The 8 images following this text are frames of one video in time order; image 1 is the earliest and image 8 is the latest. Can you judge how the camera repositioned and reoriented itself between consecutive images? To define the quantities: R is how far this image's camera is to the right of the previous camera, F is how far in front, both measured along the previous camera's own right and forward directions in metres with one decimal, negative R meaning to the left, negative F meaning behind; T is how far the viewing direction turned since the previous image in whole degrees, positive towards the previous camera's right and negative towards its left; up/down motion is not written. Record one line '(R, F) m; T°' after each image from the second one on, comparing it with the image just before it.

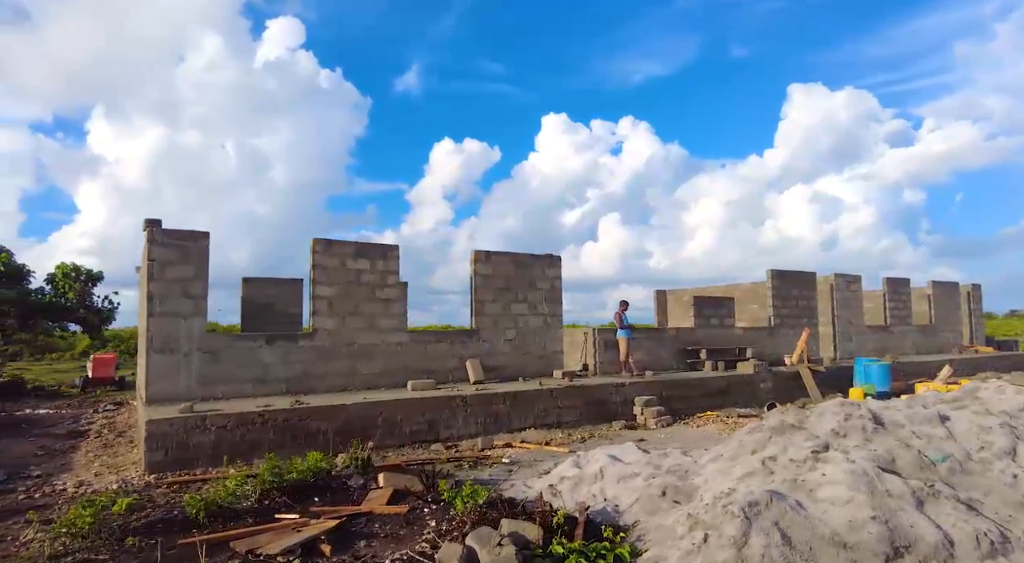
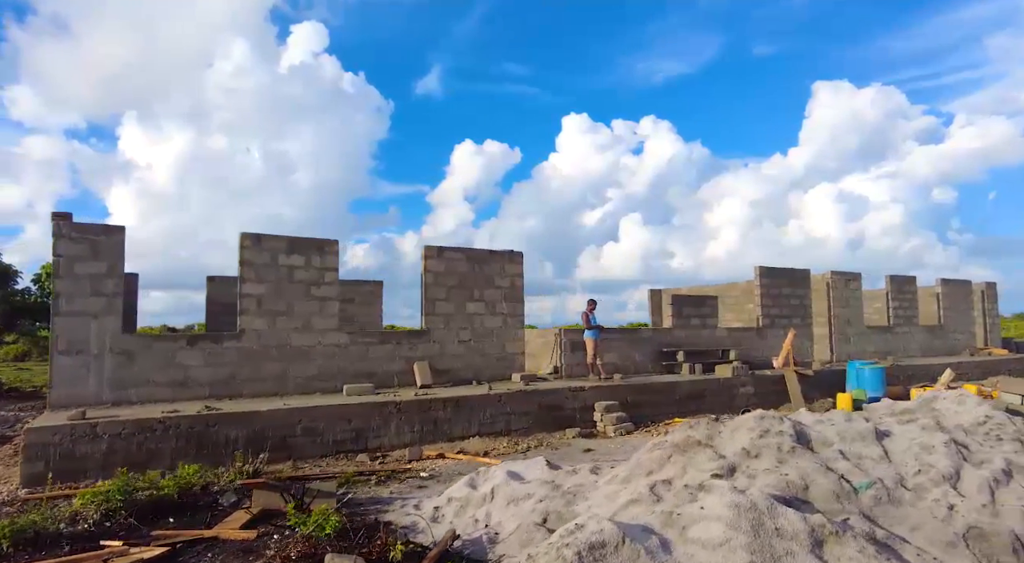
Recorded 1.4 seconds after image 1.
(+0.9, +0.6) m; -2°
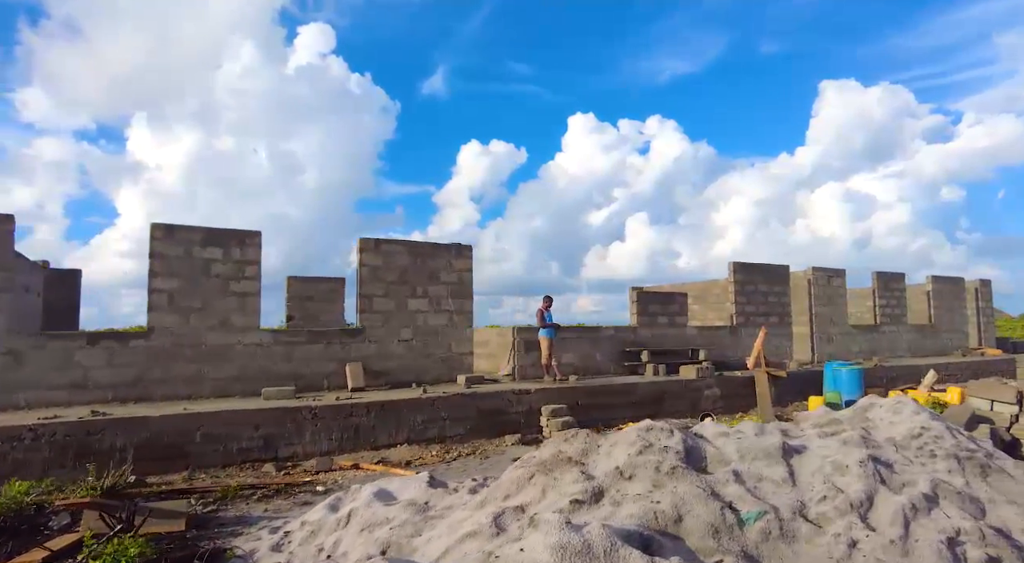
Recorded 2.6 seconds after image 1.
(+0.8, +0.6) m; 0°
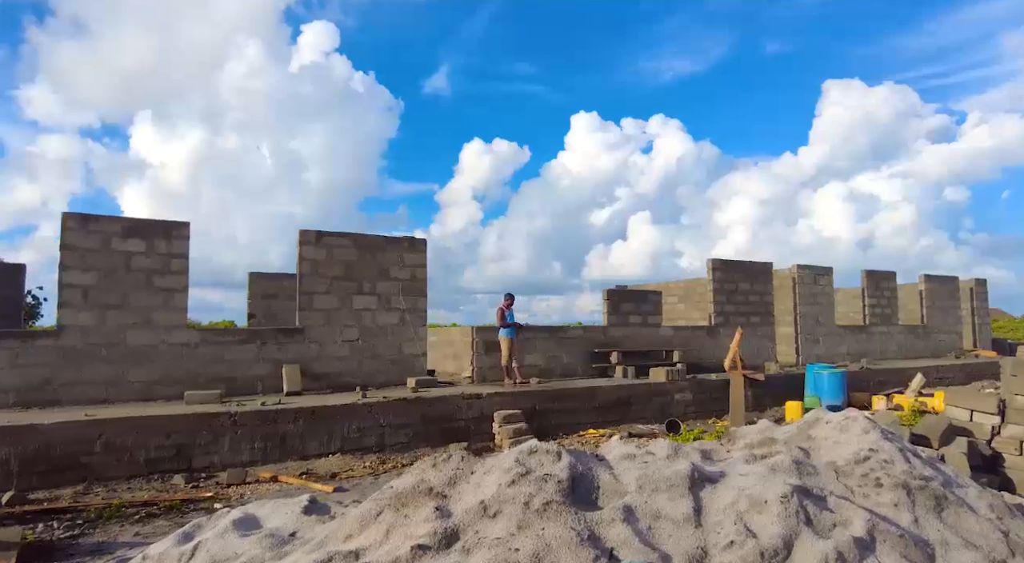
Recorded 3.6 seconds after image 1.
(+0.6, +0.5) m; 0°
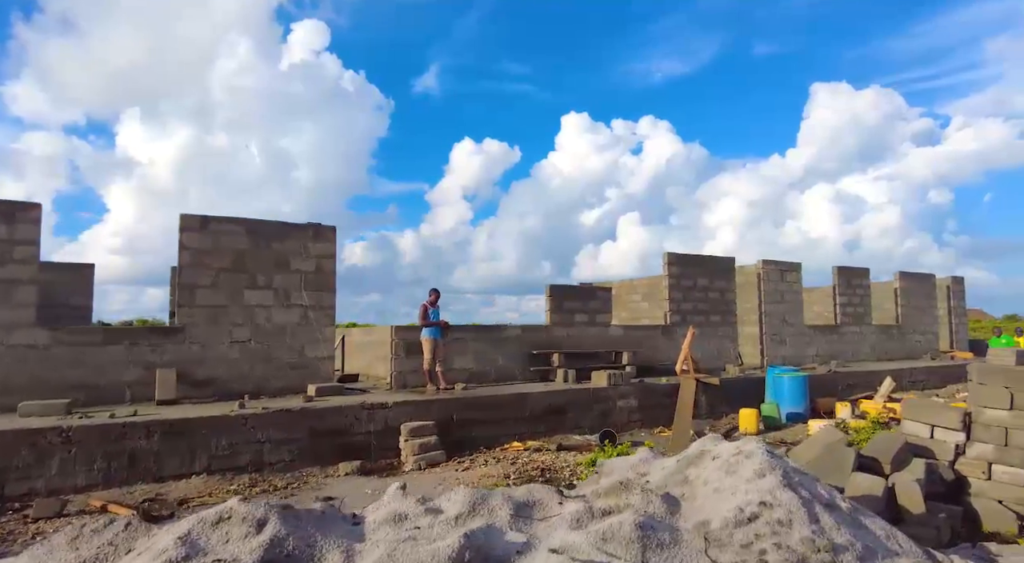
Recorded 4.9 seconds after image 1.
(+0.8, +0.9) m; +1°
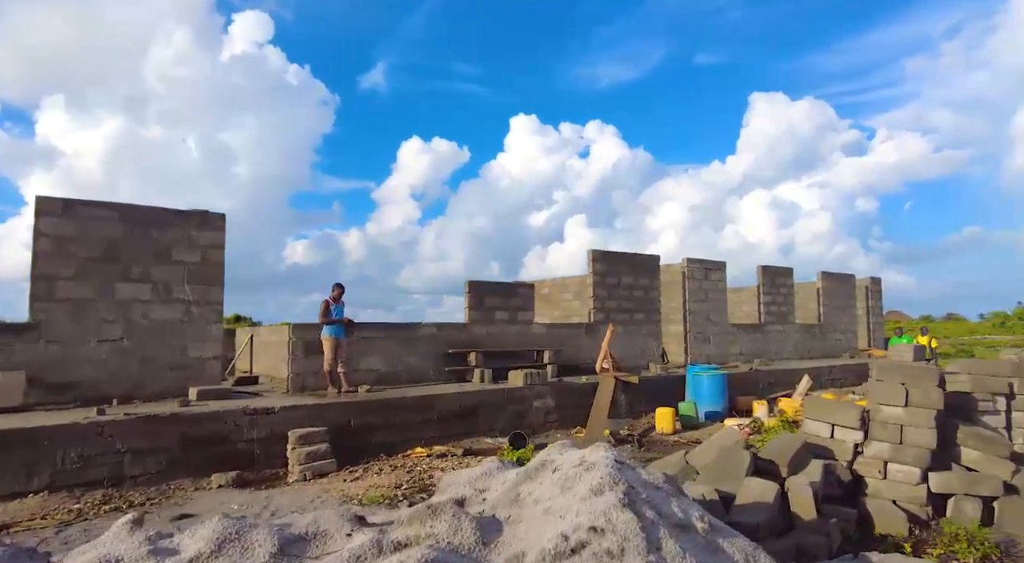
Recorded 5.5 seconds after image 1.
(+0.4, +0.4) m; +5°
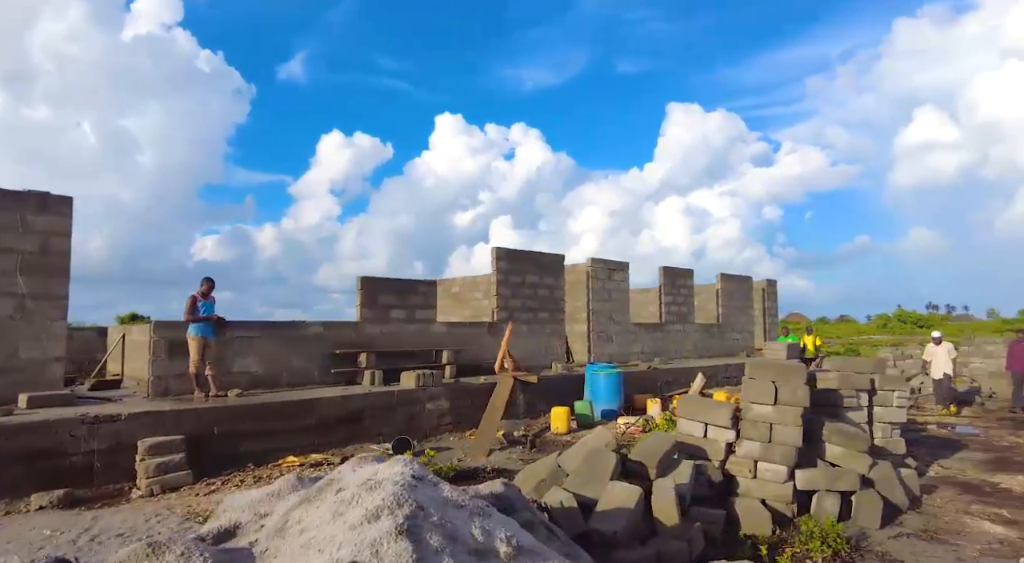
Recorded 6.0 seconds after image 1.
(+0.4, +0.3) m; +7°
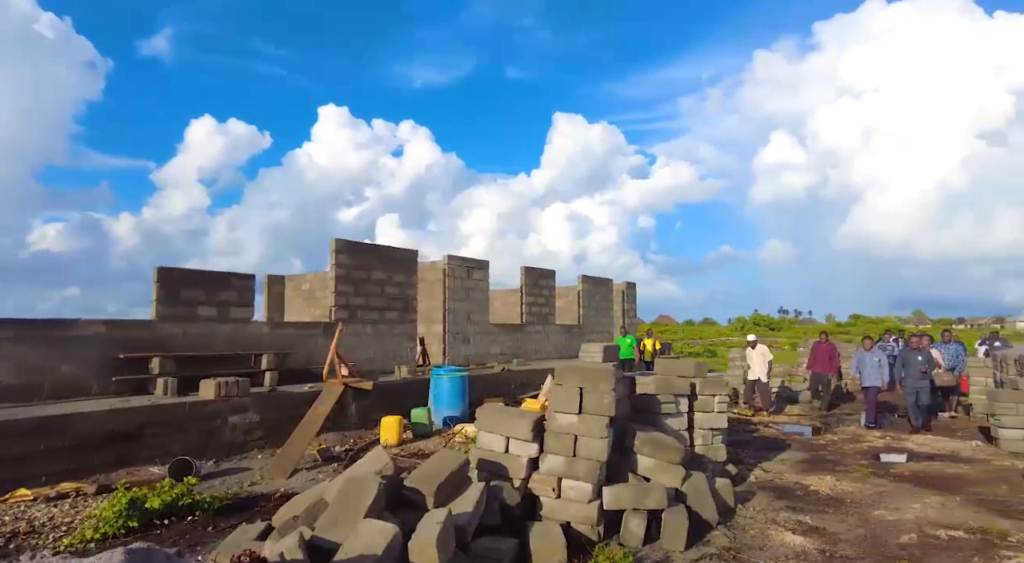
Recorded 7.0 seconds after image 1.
(+0.6, +0.6) m; +11°
